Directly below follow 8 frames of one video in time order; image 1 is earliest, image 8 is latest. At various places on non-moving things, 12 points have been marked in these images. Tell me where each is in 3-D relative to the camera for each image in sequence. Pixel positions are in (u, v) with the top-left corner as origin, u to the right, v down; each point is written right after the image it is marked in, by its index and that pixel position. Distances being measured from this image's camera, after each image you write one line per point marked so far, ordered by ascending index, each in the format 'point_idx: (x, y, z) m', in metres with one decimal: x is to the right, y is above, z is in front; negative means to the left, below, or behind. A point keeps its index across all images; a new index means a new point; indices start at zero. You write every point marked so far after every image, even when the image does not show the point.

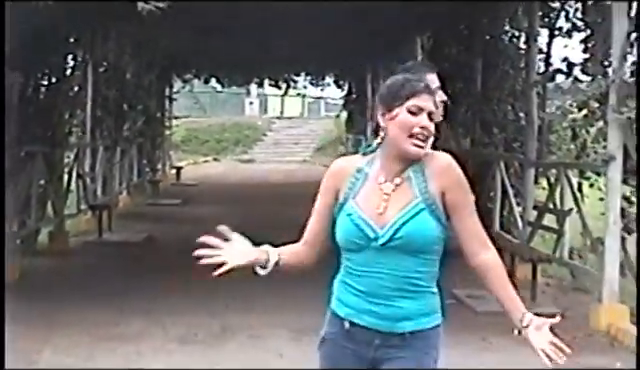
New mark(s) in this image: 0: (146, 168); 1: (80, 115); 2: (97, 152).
0: (-2.3, +0.2, +14.7) m
1: (-1.8, +0.5, +8.3) m
2: (-1.9, +0.3, +9.4) m
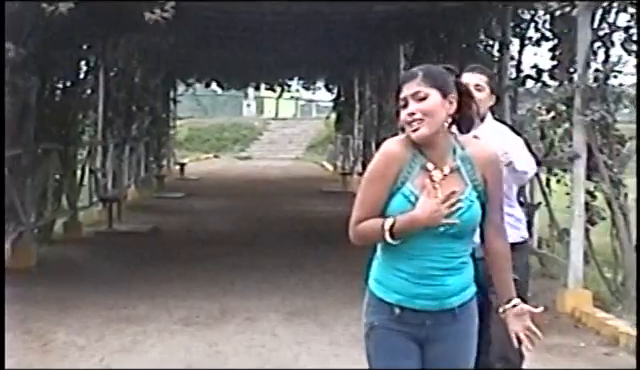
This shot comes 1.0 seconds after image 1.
0: (-2.3, +0.2, +15.3) m
1: (-1.9, +0.6, +8.9) m
2: (-2.0, +0.3, +10.0) m
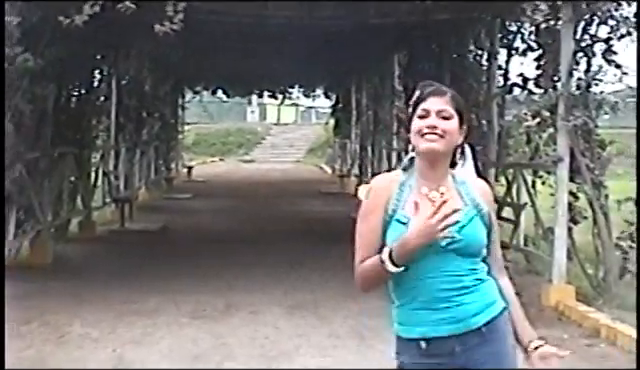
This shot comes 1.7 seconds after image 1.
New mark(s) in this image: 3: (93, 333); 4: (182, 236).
0: (-2.3, +0.2, +15.7) m
1: (-1.9, +0.5, +9.4) m
2: (-2.0, +0.3, +10.5) m
3: (-1.4, -0.9, +6.6) m
4: (-1.3, -0.5, +9.8) m
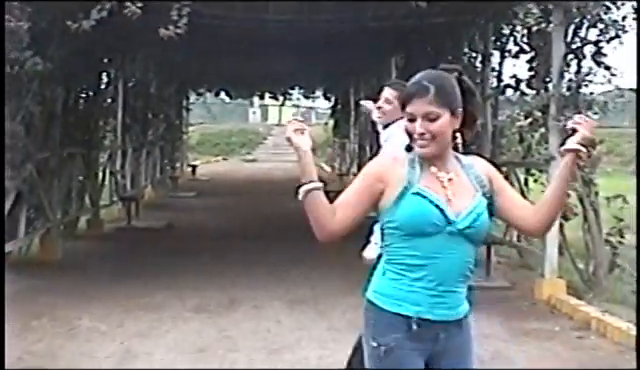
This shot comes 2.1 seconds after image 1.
0: (-2.3, +0.3, +16.0) m
1: (-1.9, +0.6, +9.6) m
2: (-2.0, +0.3, +10.7) m
3: (-1.4, -0.9, +6.8) m
4: (-1.3, -0.5, +10.0) m
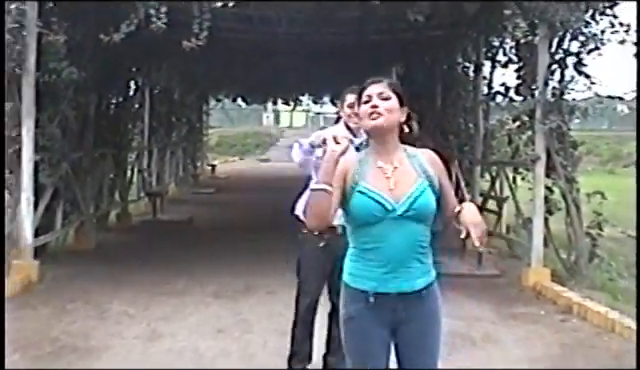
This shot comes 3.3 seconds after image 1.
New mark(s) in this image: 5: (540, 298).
0: (-2.2, +0.3, +16.8) m
1: (-1.8, +0.6, +10.4) m
2: (-1.9, +0.4, +11.5) m
3: (-1.4, -0.9, +7.7) m
4: (-1.2, -0.4, +10.8) m
5: (+1.7, -0.9, +7.9) m
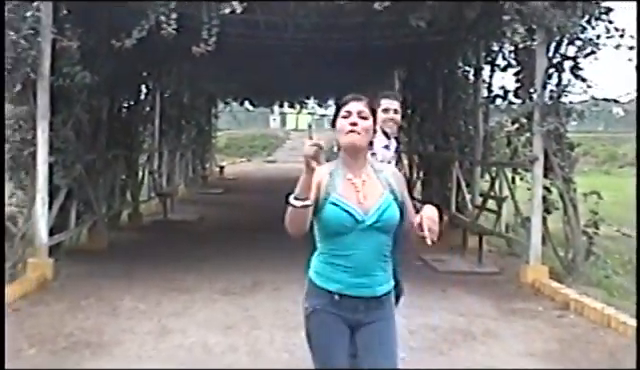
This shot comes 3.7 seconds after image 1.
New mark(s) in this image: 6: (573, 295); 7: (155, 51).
0: (-2.1, +0.3, +17.1) m
1: (-1.8, +0.6, +10.7) m
2: (-1.8, +0.3, +11.8) m
3: (-1.3, -0.9, +7.9) m
4: (-1.1, -0.4, +11.1) m
5: (+1.7, -0.9, +8.2) m
6: (+1.9, -0.8, +7.9) m
7: (-1.4, +1.1, +8.8) m
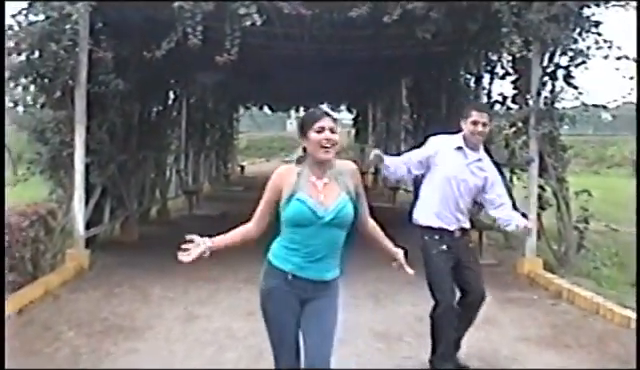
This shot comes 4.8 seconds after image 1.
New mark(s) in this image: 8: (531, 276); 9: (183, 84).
0: (-1.9, +0.3, +17.9) m
1: (-1.6, +0.6, +11.5) m
2: (-1.7, +0.4, +12.6) m
3: (-1.2, -0.9, +8.7) m
4: (-1.0, -0.4, +11.9) m
5: (+1.8, -0.8, +8.9) m
6: (+2.0, -0.8, +8.7) m
7: (-1.3, +1.1, +9.5) m
8: (+1.8, -0.8, +9.1) m
9: (-1.4, +1.0, +10.7) m
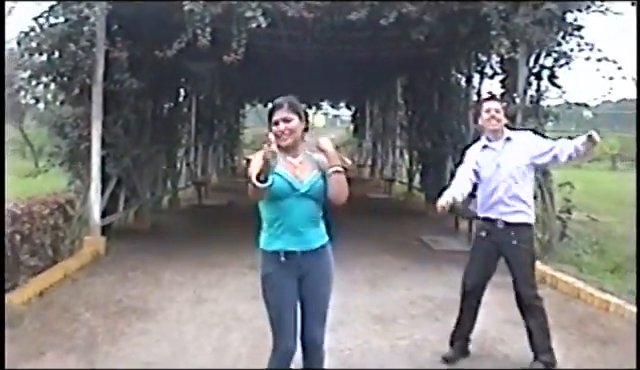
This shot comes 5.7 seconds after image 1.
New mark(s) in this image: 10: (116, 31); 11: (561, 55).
0: (-1.8, +0.5, +18.5) m
1: (-1.6, +0.7, +12.2) m
2: (-1.7, +0.5, +13.3) m
3: (-1.2, -0.8, +9.4) m
4: (-1.0, -0.3, +12.6) m
5: (+1.8, -0.8, +9.6) m
6: (+2.0, -0.8, +9.3) m
7: (-1.3, +1.2, +10.2) m
8: (+1.8, -0.7, +9.7) m
9: (-1.4, +1.1, +11.4) m
10: (-1.9, +1.4, +9.6) m
11: (+2.2, +1.2, +9.7) m
